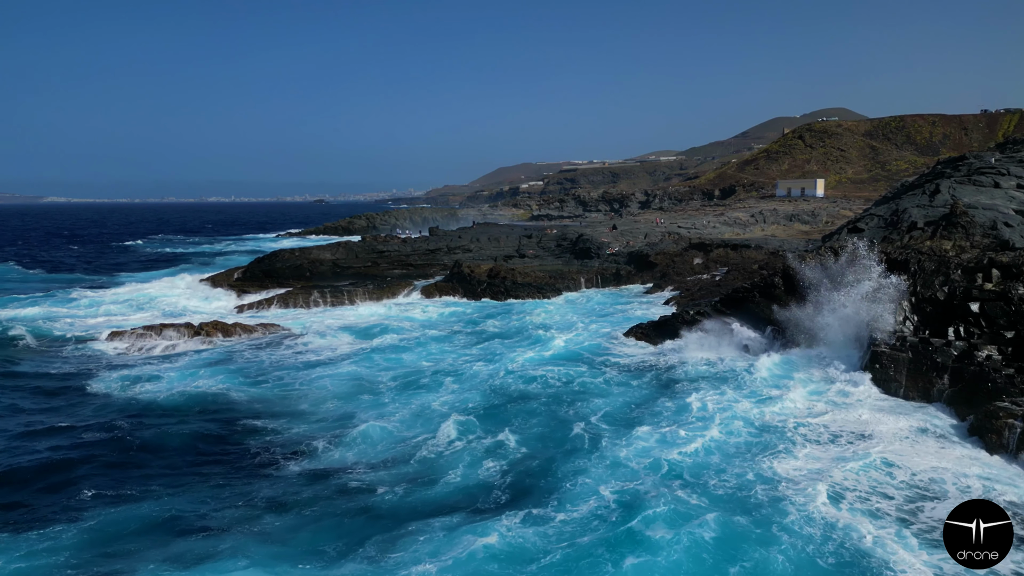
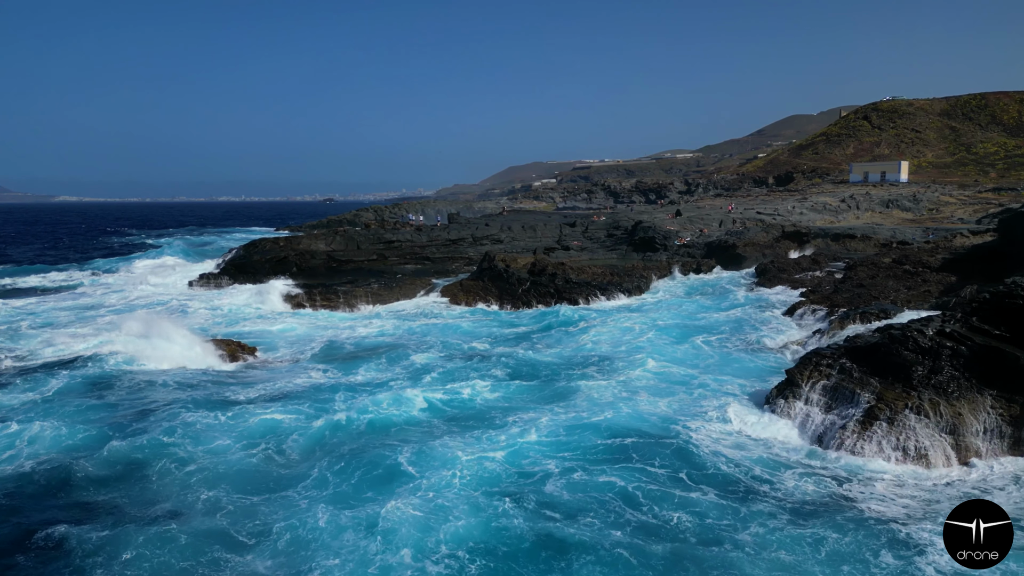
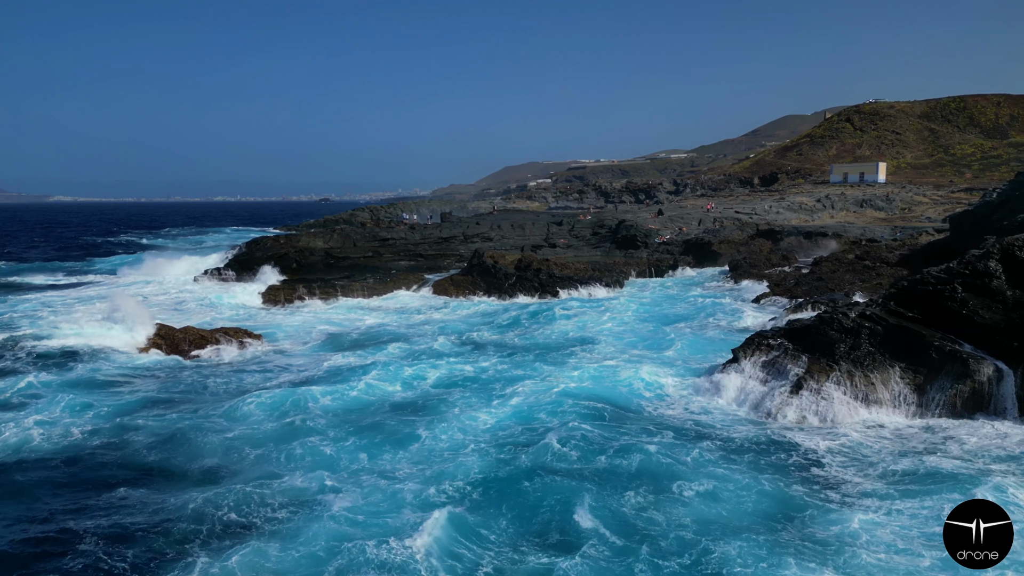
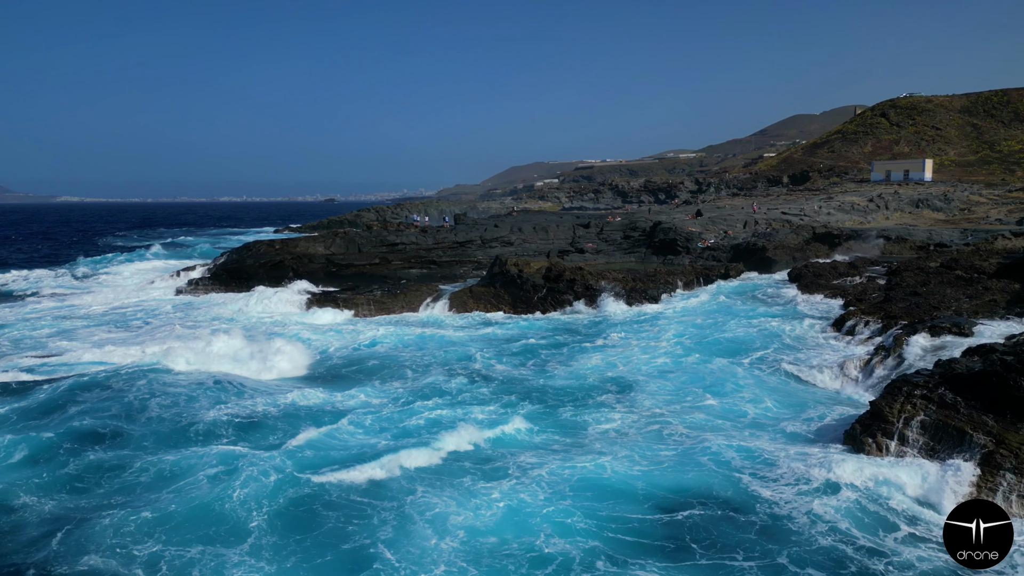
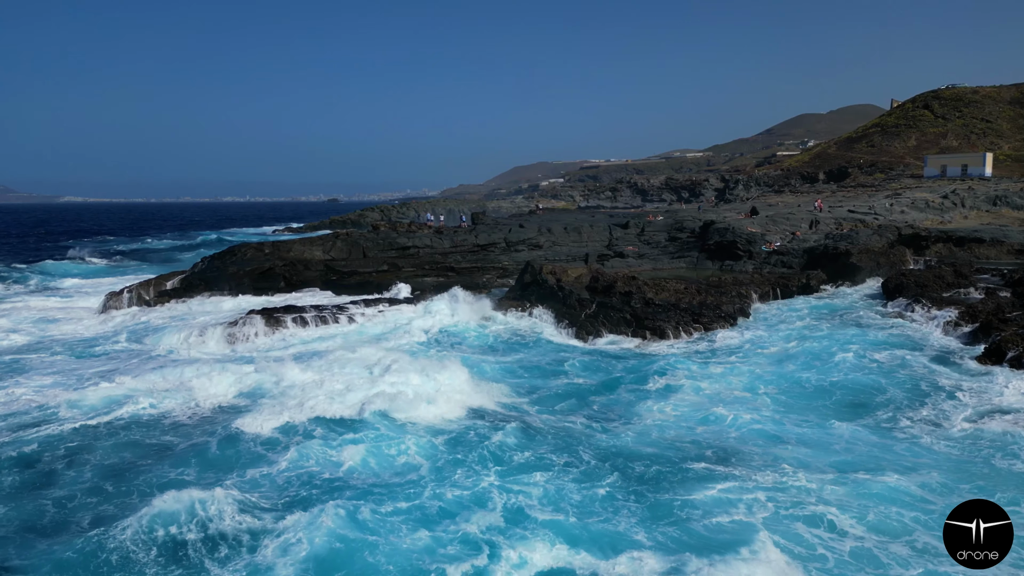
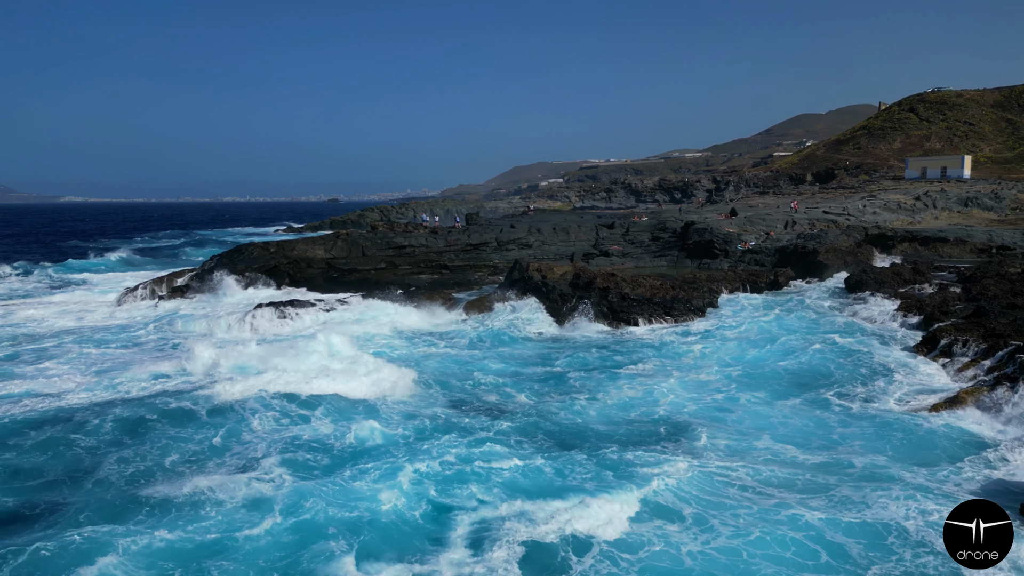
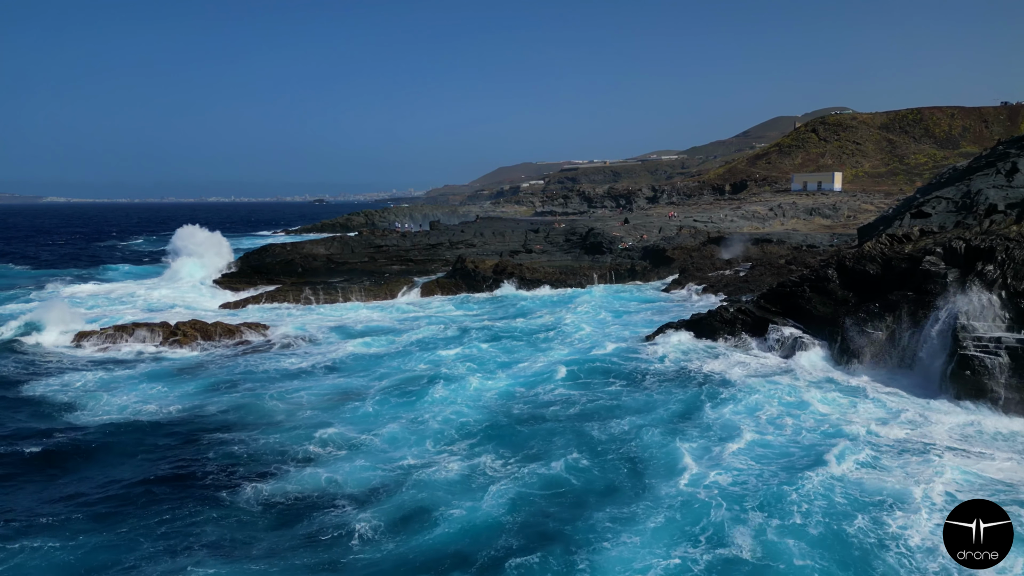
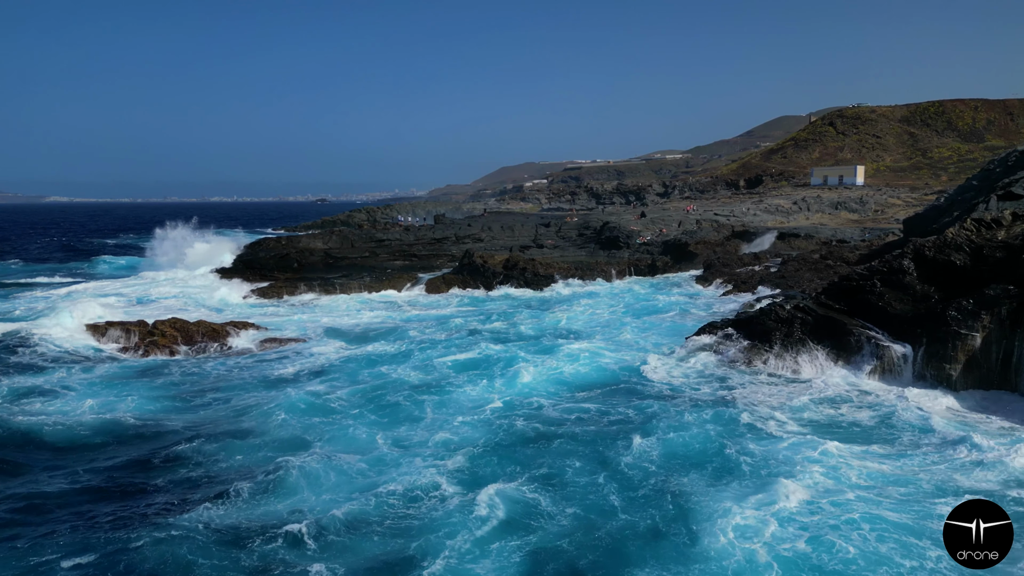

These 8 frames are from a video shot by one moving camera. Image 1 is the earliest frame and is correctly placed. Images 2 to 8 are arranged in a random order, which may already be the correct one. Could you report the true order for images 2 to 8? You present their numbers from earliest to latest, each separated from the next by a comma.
7, 8, 3, 2, 4, 6, 5
